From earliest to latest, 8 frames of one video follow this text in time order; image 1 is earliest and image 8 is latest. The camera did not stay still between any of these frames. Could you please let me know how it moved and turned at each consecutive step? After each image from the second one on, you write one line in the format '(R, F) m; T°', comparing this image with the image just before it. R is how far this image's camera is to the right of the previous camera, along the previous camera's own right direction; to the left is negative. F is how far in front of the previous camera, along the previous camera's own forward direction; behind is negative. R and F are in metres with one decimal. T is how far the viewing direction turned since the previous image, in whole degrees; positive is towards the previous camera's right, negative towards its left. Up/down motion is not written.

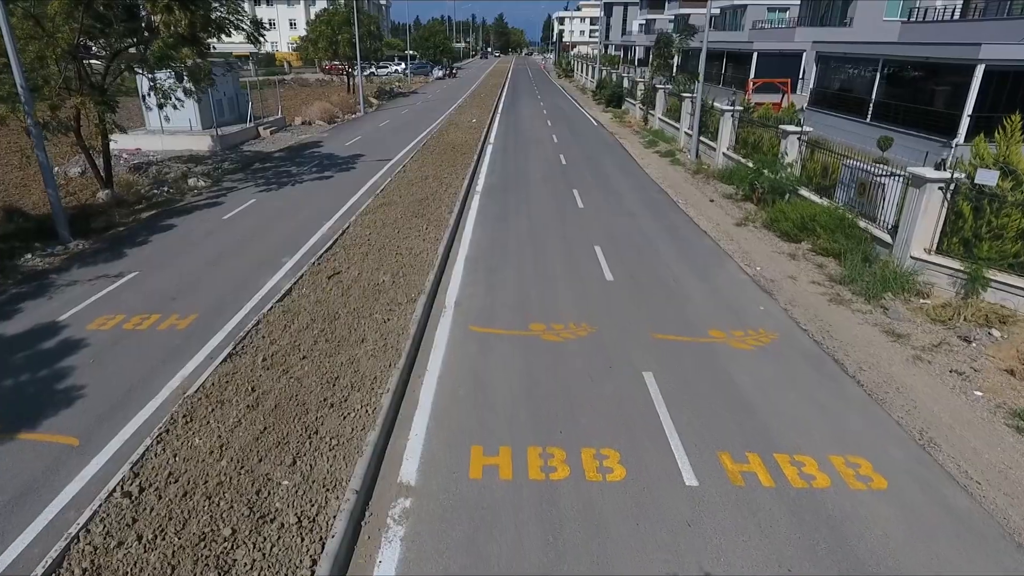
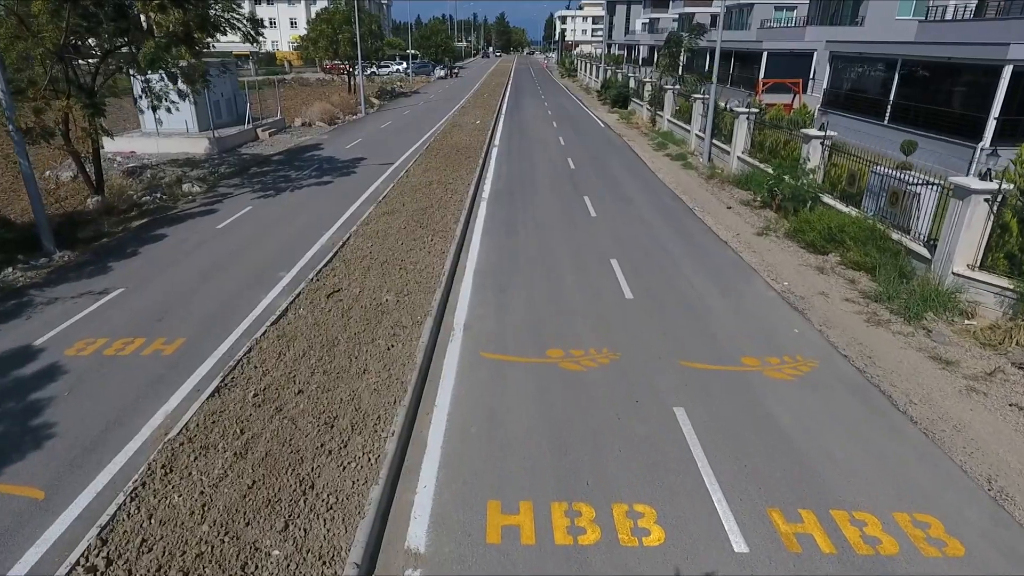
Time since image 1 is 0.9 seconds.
(-0.2, +0.7) m; 0°
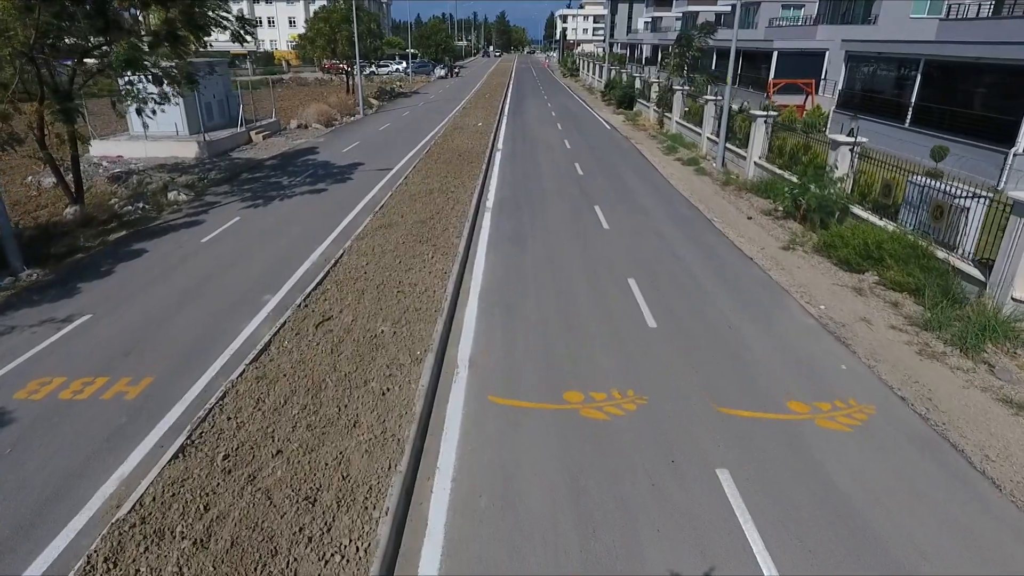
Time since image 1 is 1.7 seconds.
(-0.1, +1.0) m; 0°
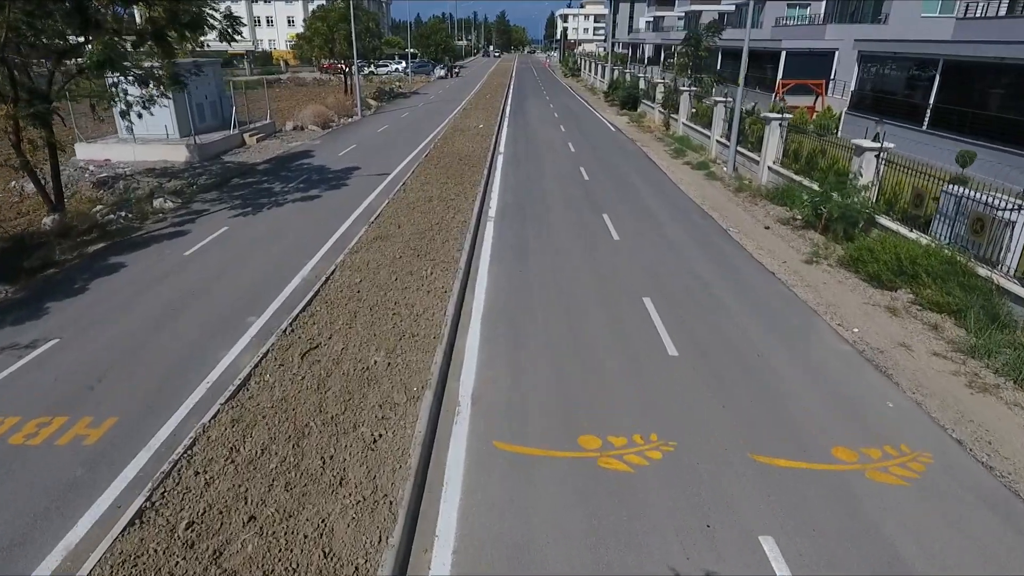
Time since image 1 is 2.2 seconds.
(-0.1, +0.8) m; 0°
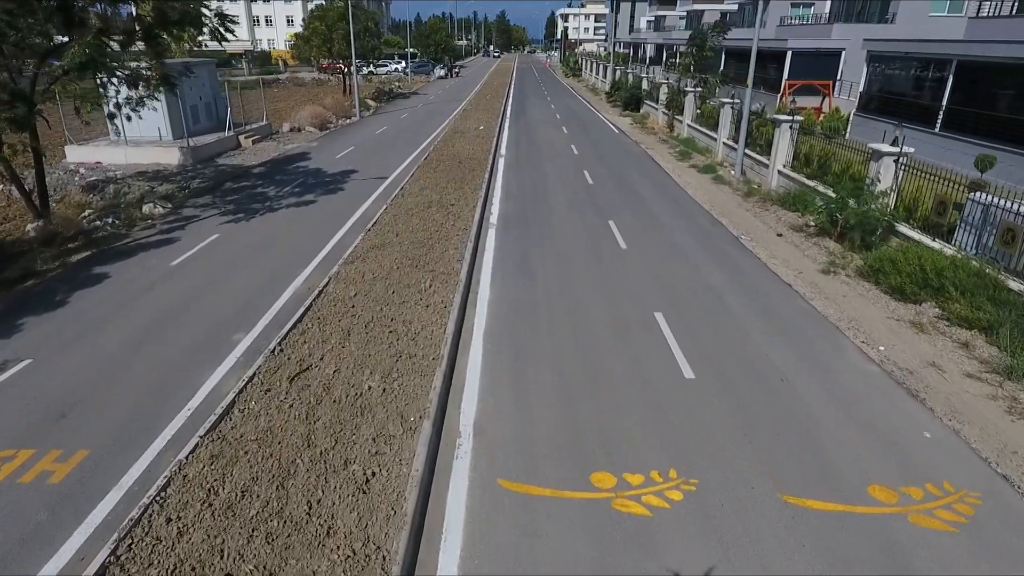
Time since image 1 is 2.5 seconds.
(-0.1, +0.5) m; 0°
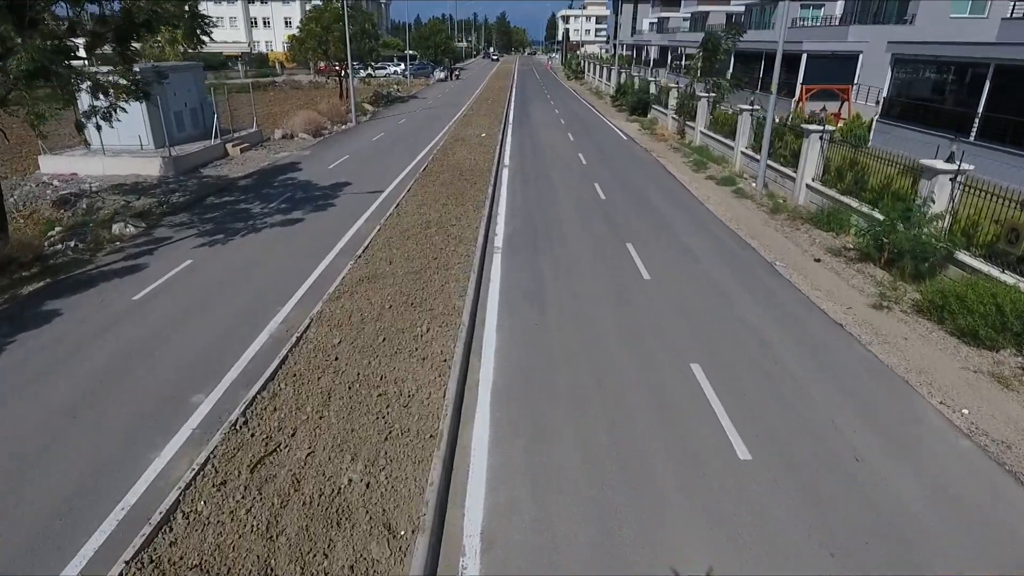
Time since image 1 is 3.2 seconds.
(-0.1, +1.4) m; 0°
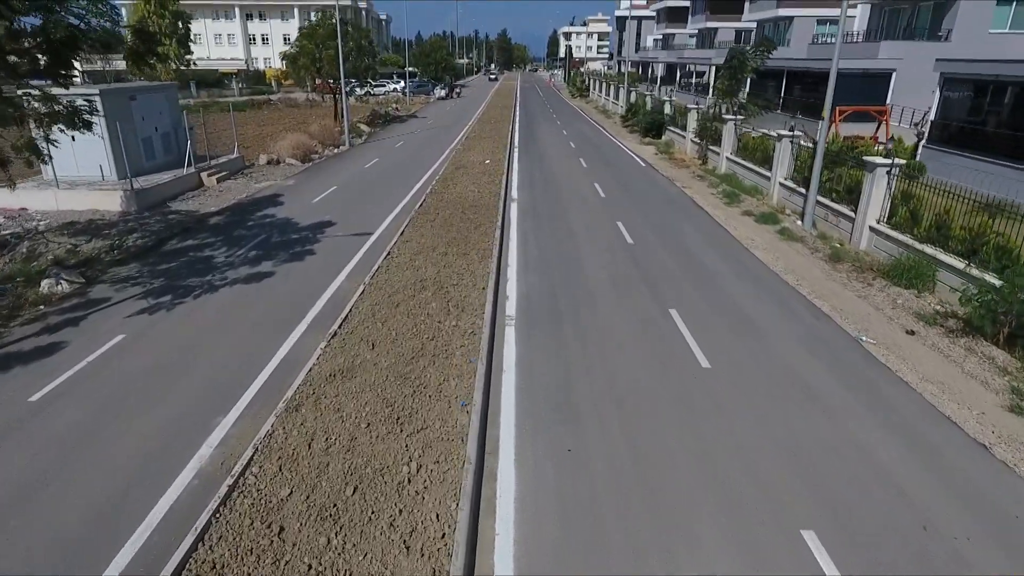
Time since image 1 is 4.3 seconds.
(-0.2, +2.4) m; 0°
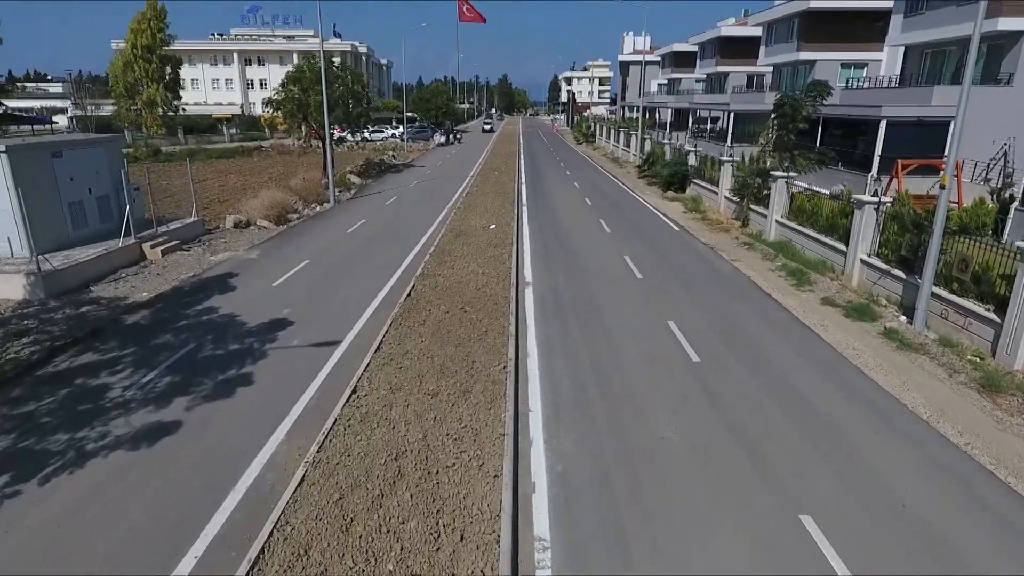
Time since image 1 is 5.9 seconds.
(-0.3, +3.8) m; 0°
